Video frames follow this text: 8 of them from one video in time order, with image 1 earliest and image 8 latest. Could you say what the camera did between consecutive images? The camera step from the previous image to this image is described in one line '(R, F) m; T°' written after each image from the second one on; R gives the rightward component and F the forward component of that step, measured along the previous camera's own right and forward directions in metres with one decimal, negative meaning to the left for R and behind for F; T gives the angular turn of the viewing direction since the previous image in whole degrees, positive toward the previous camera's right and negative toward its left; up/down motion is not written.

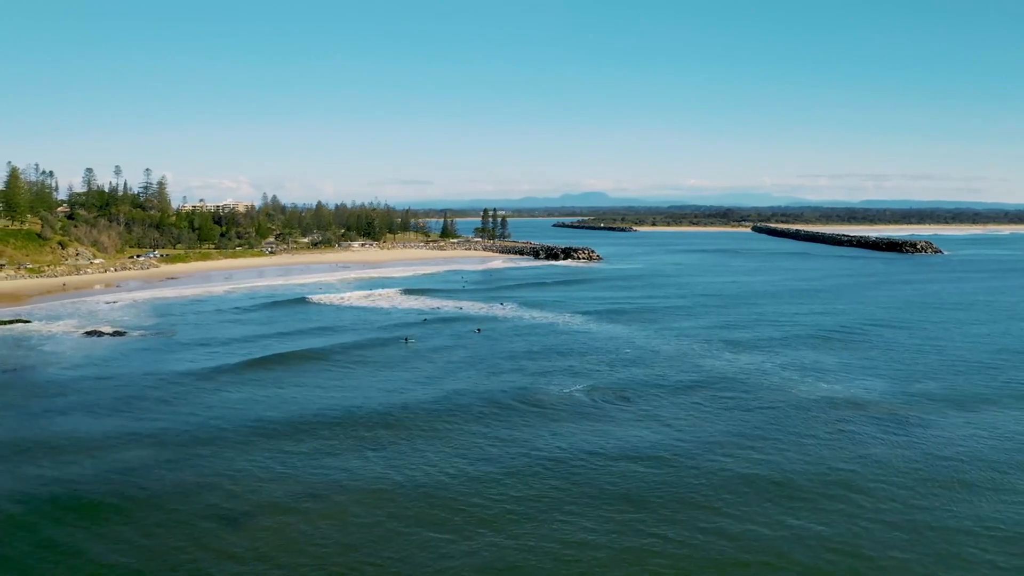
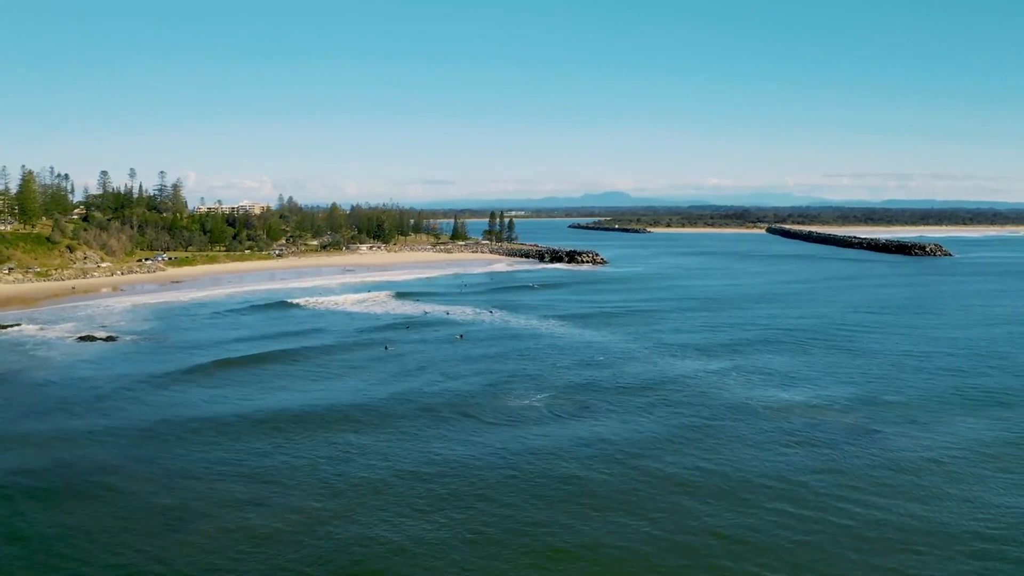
(+1.4, -0.4) m; -1°
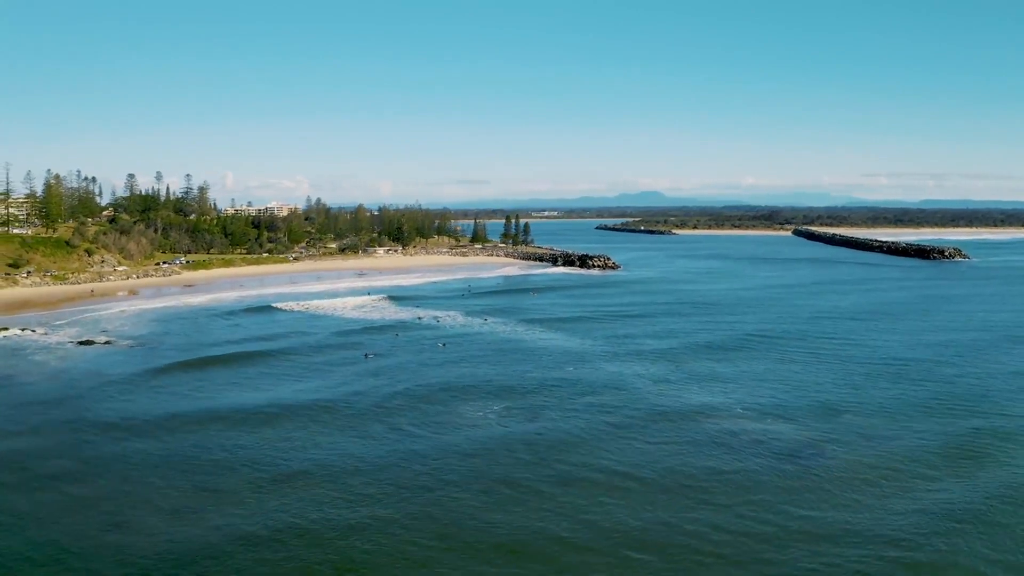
(+1.8, -0.5) m; -2°
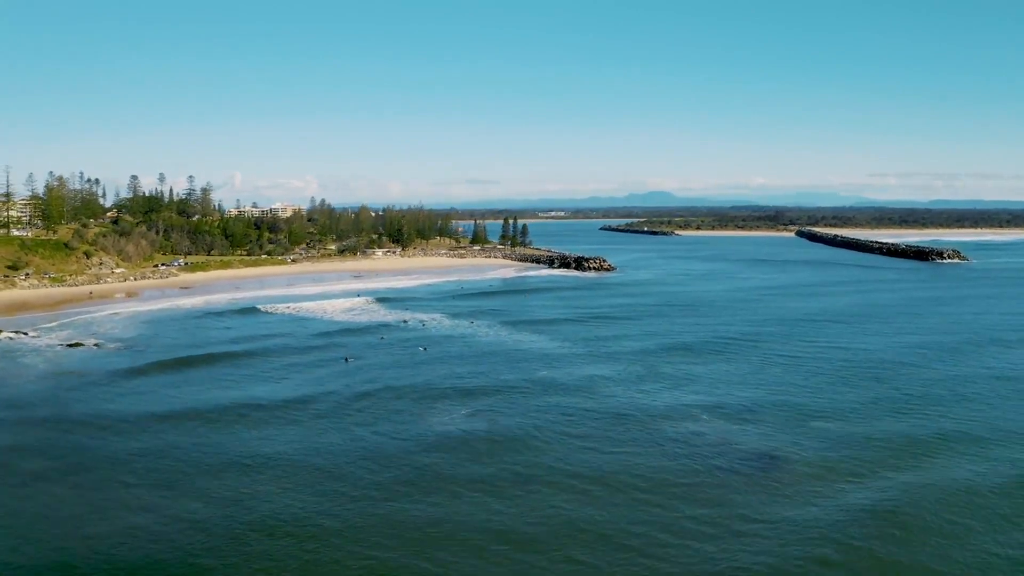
(+1.0, -0.4) m; 0°
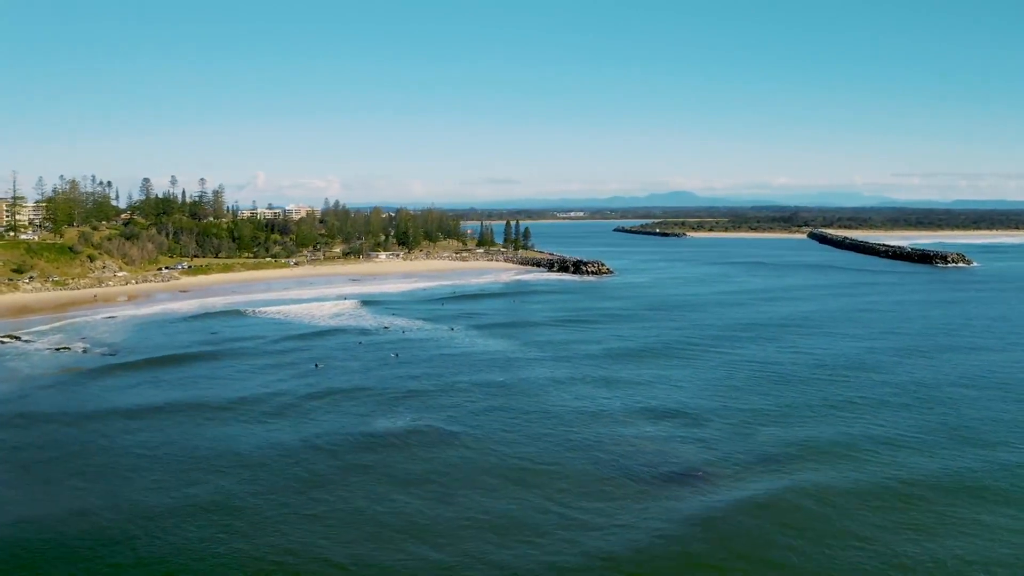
(+1.8, -0.7) m; -1°
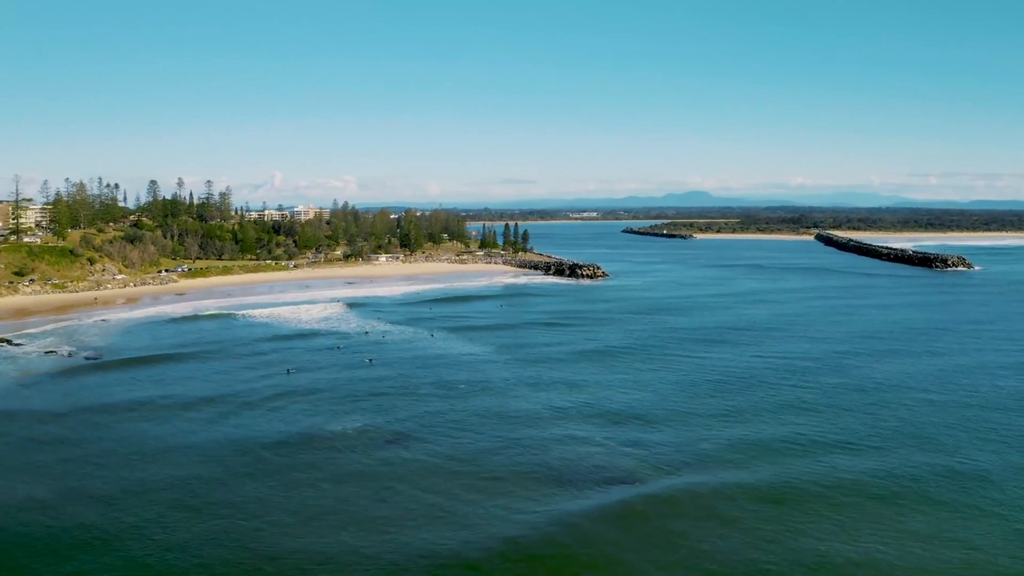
(+1.5, -0.7) m; 0°
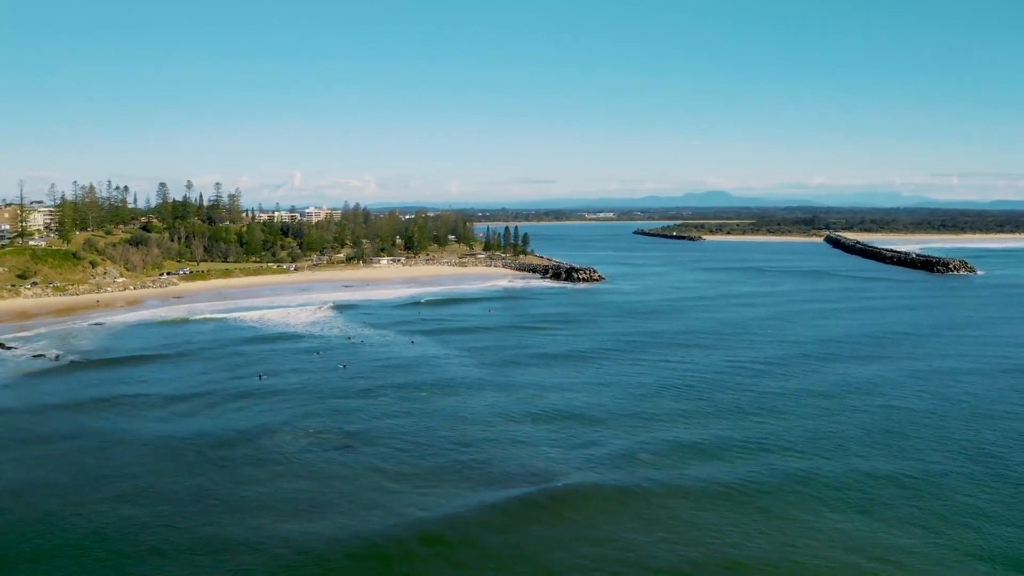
(+1.7, -0.7) m; -1°
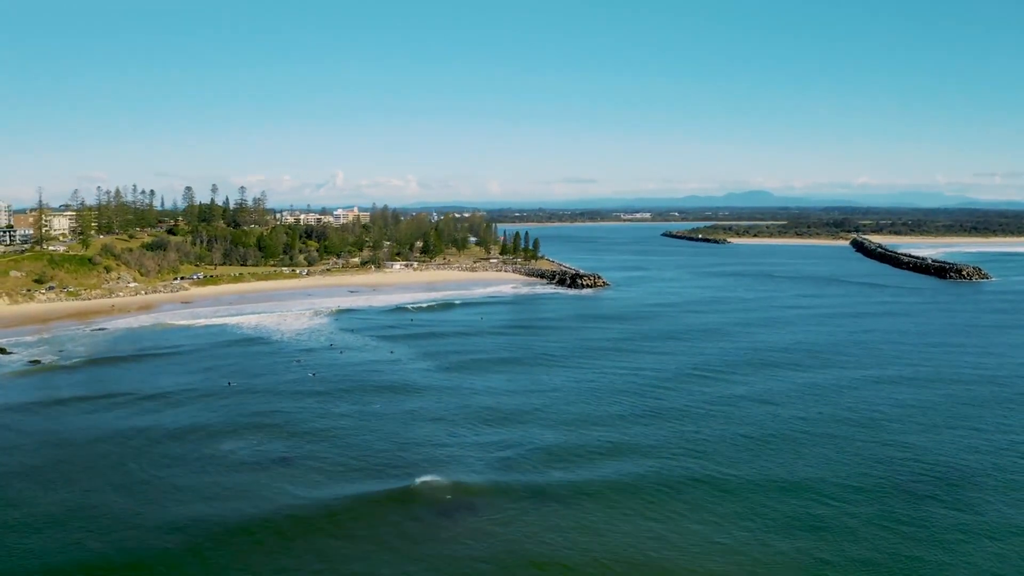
(+2.5, -0.9) m; -2°
